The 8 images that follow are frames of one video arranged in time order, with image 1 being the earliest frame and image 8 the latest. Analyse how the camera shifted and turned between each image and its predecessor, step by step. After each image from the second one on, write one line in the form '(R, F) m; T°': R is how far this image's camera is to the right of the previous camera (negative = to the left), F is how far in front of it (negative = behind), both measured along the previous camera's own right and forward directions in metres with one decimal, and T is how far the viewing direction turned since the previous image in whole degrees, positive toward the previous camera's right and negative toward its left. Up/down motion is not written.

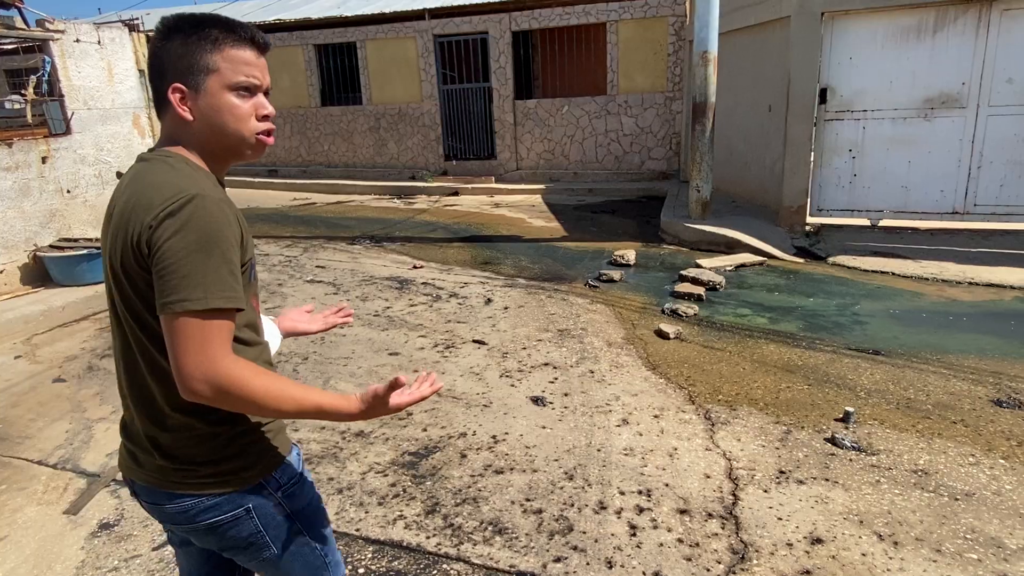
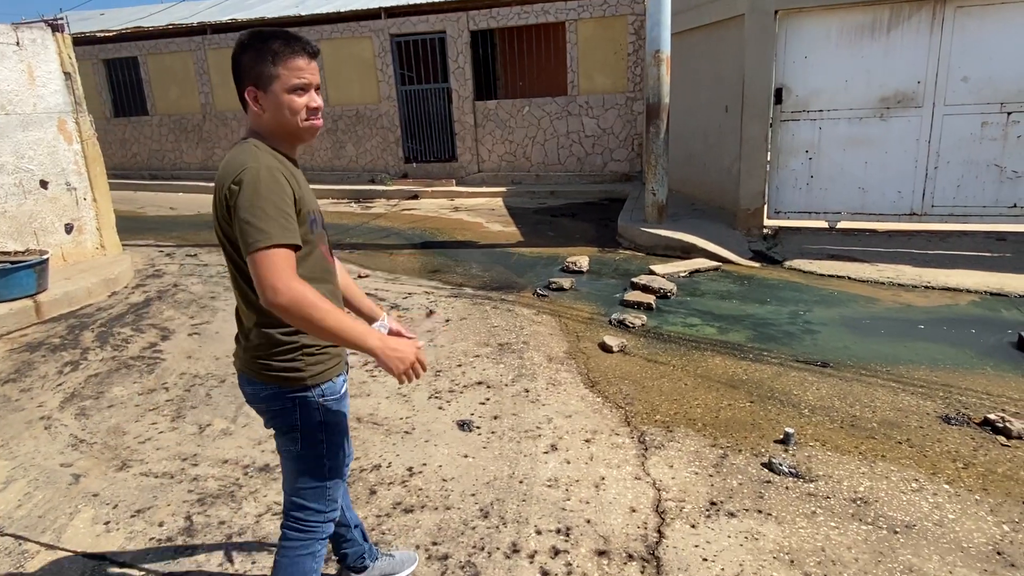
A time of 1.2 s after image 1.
(+0.3, +0.2) m; +2°
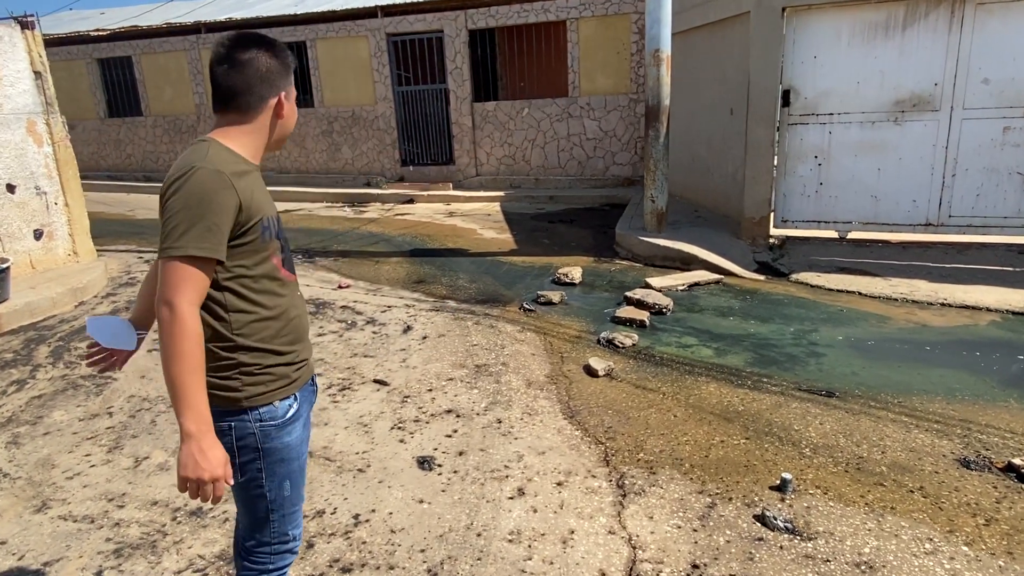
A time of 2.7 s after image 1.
(+0.2, +0.3) m; -1°
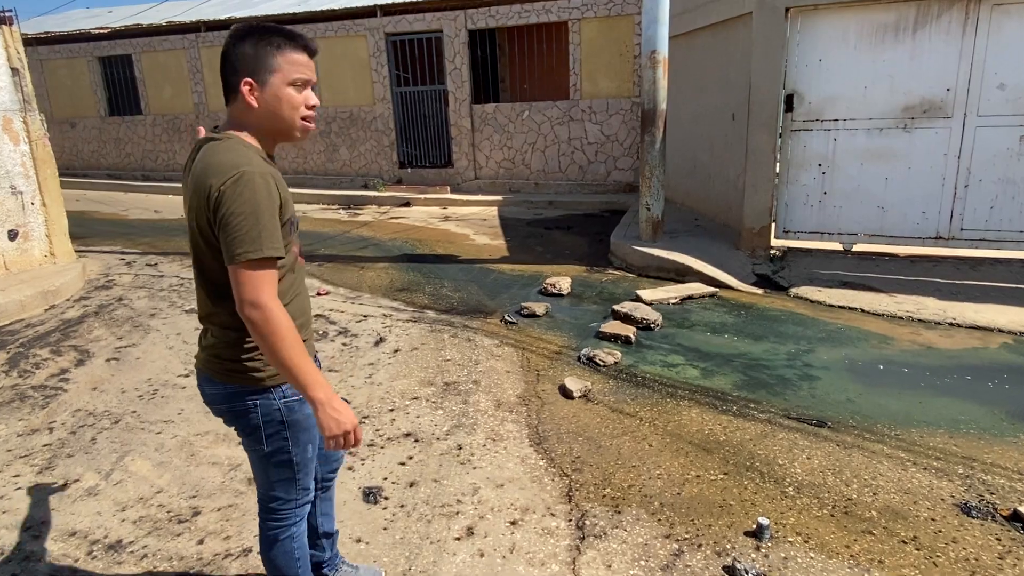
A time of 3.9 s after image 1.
(+0.2, +0.3) m; -1°
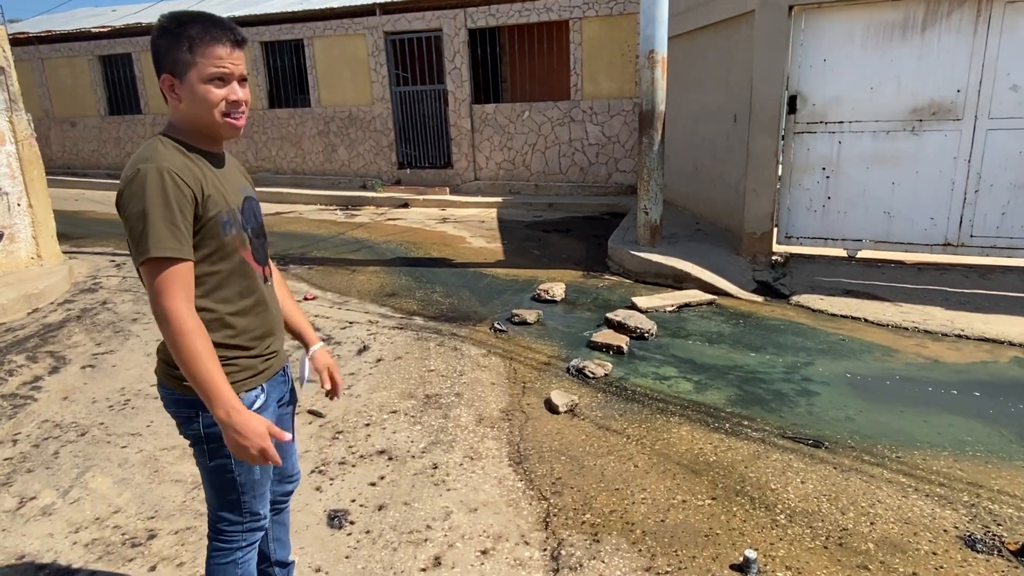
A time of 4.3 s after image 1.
(+0.1, +0.2) m; -1°
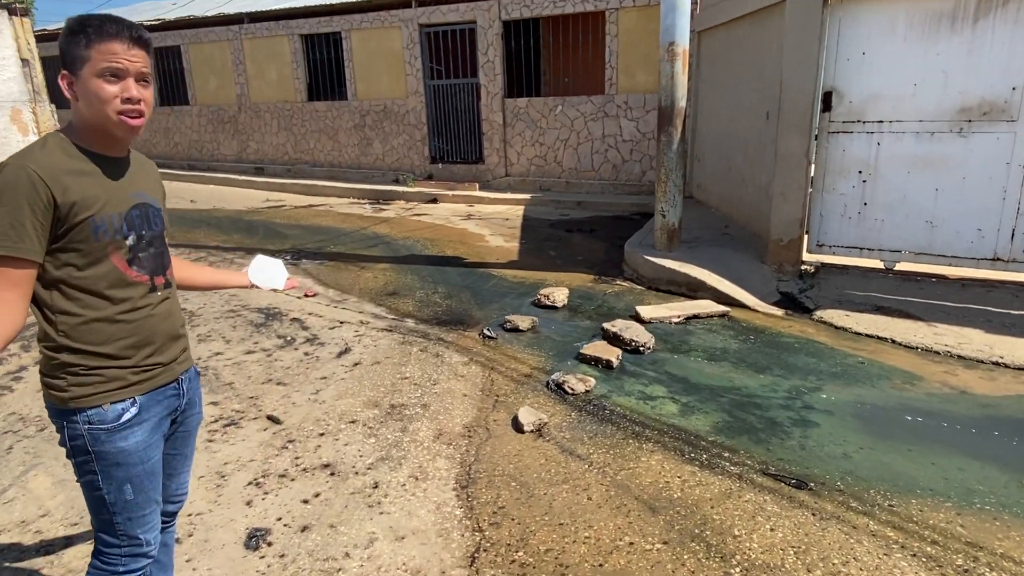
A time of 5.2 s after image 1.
(+0.5, +0.3) m; -5°
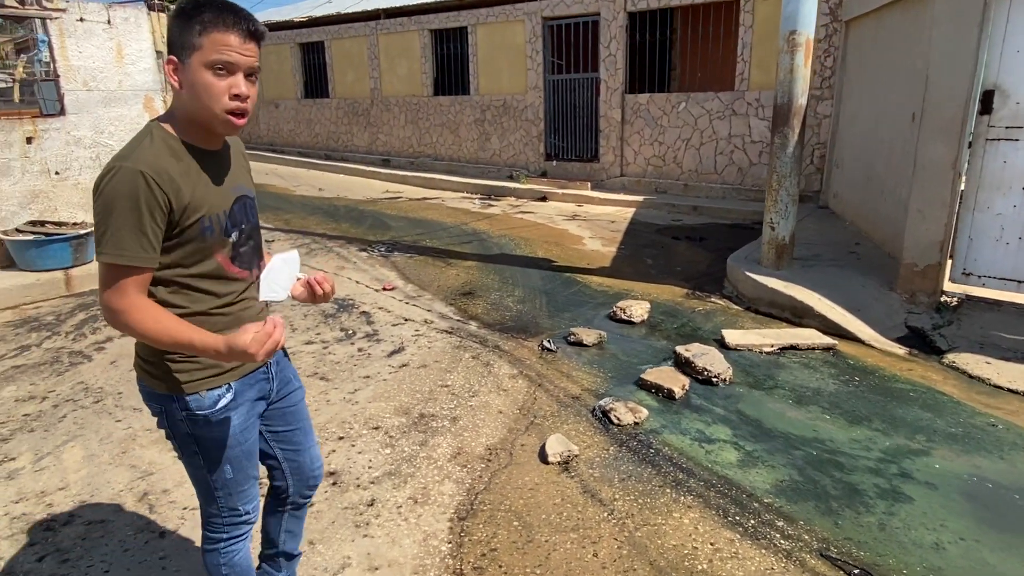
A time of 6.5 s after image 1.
(+0.5, +0.4) m; -12°
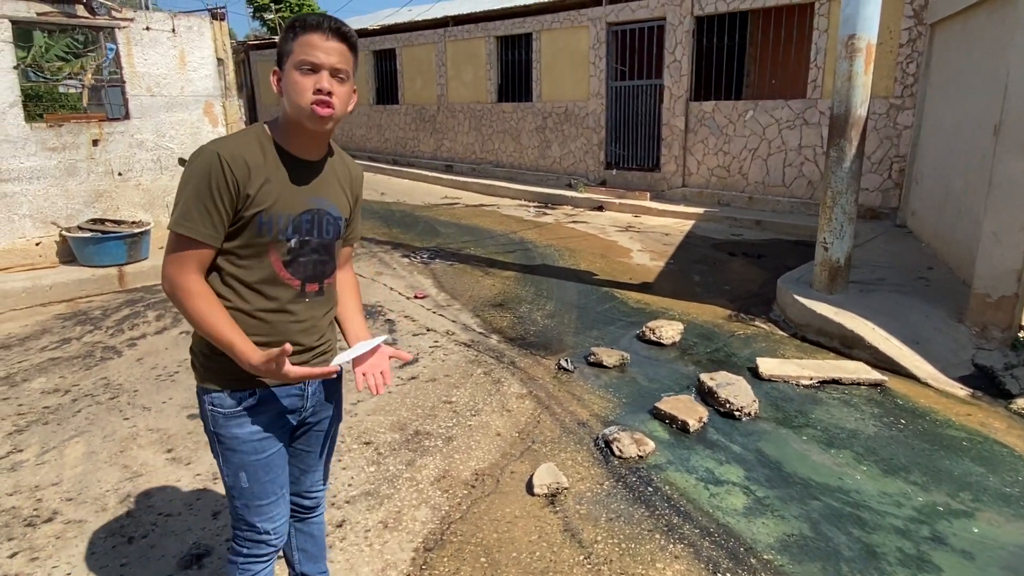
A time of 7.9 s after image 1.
(+0.4, +0.2) m; -7°
